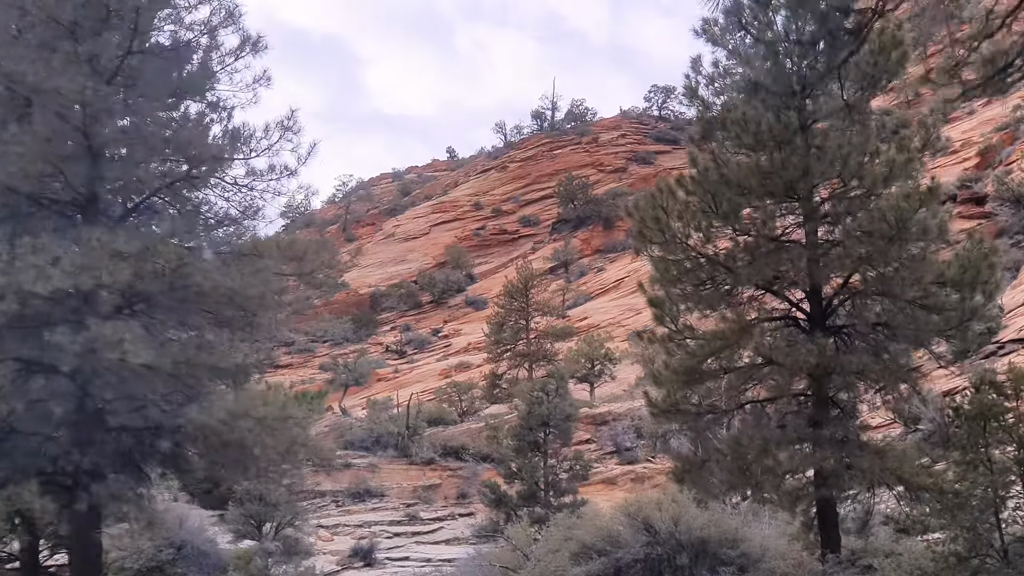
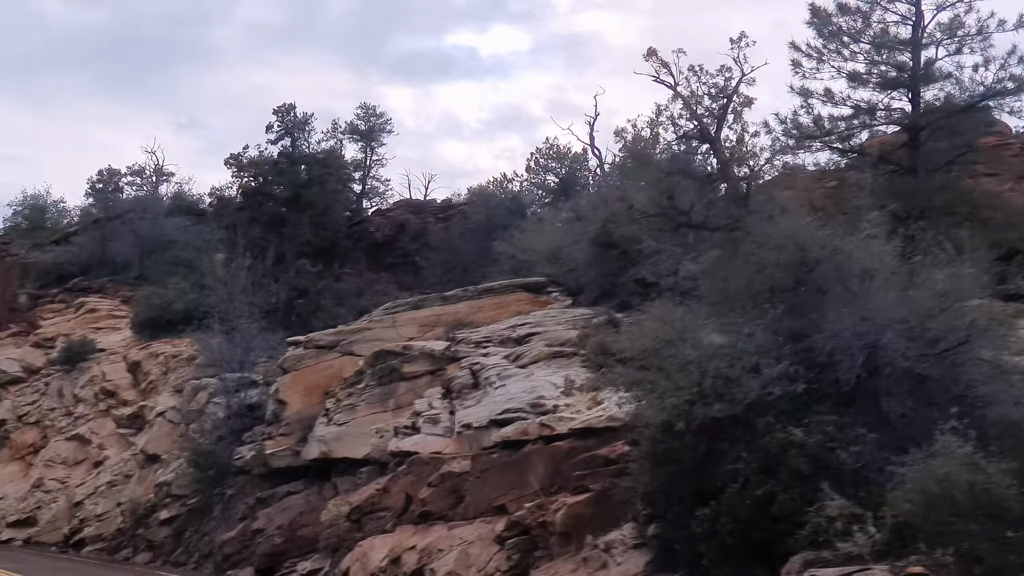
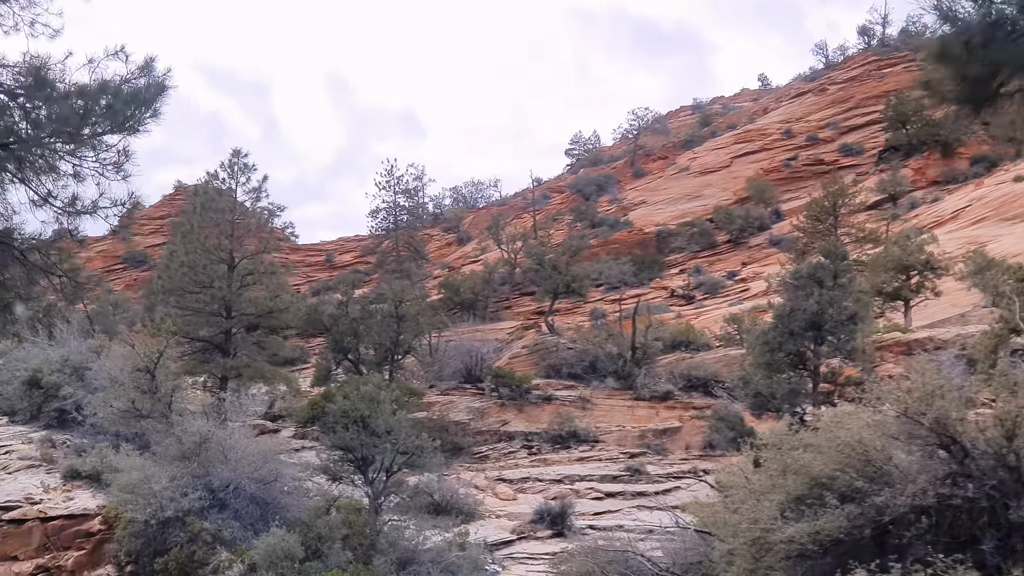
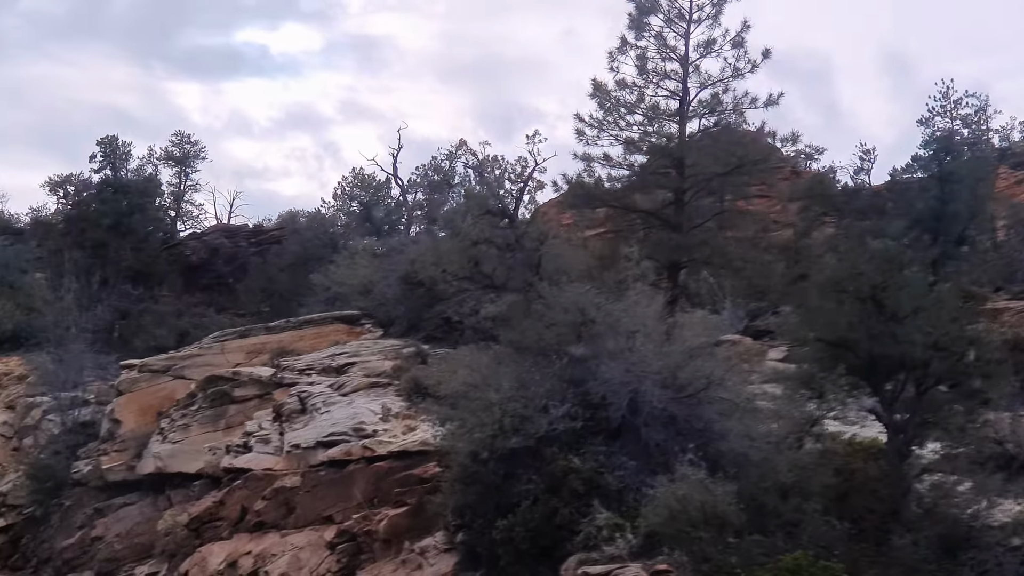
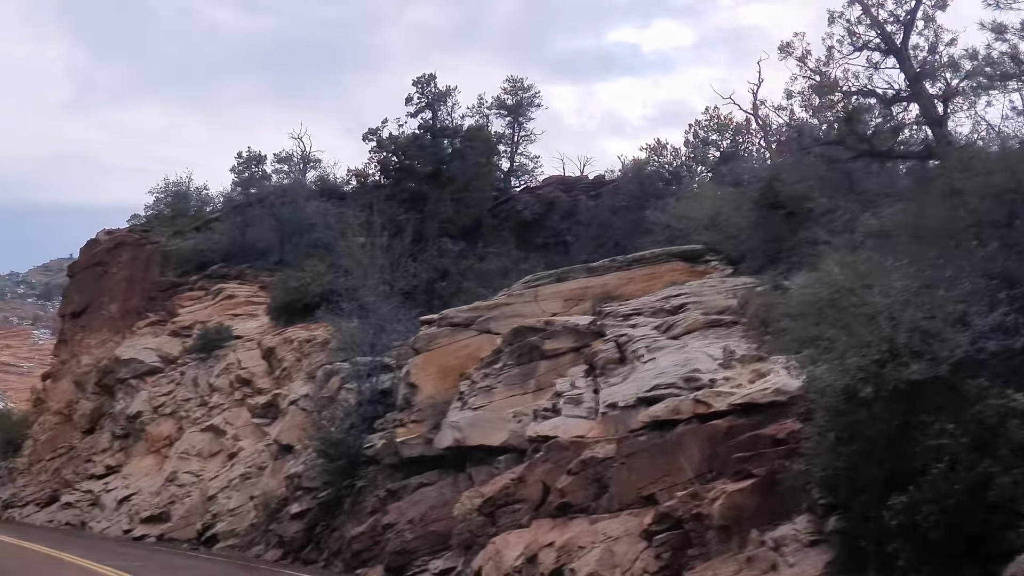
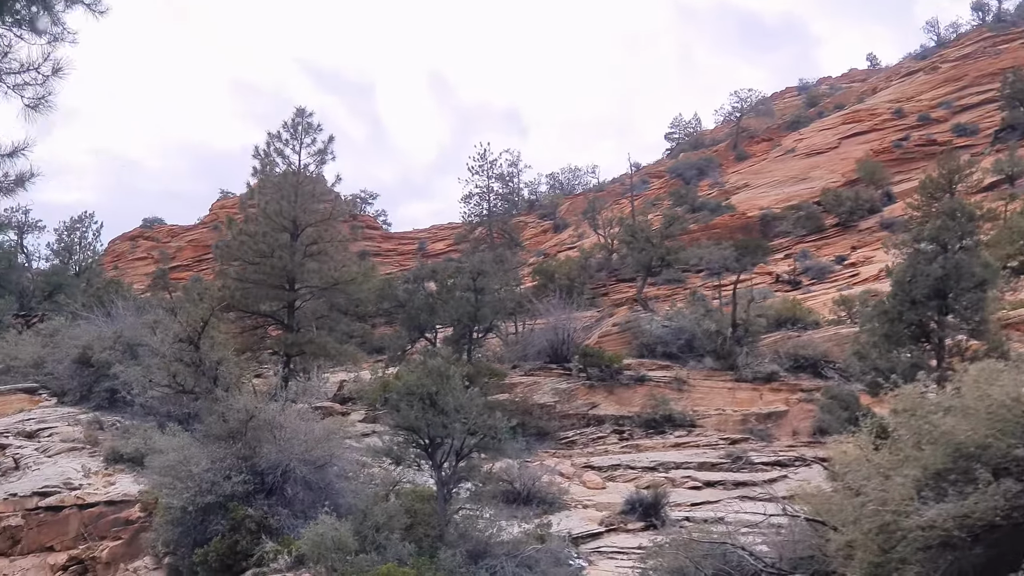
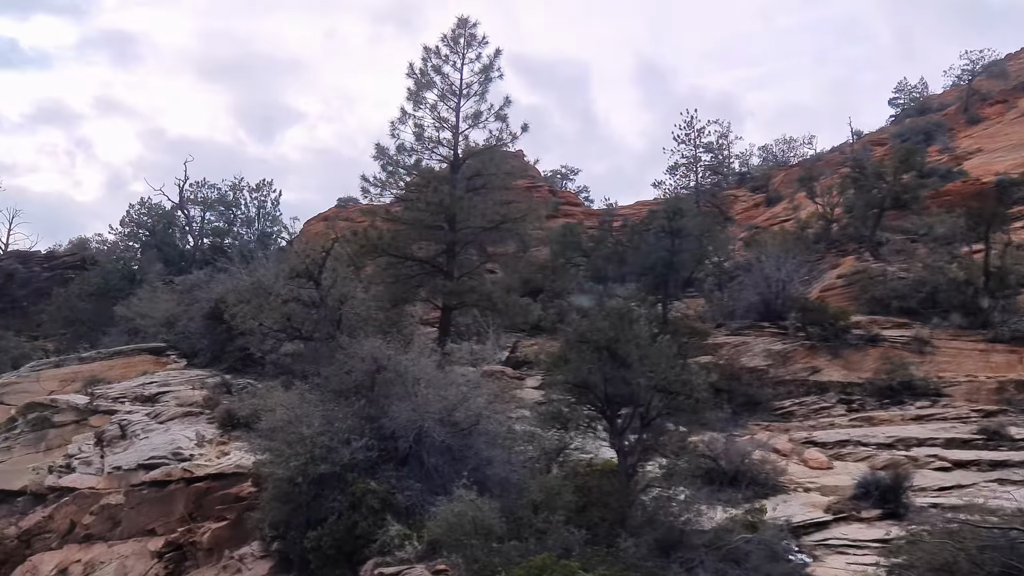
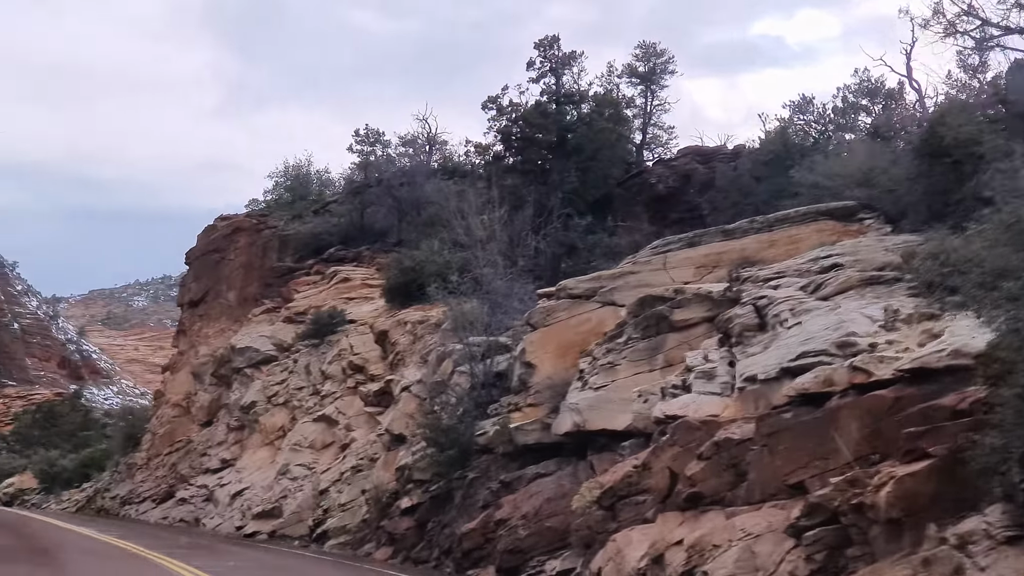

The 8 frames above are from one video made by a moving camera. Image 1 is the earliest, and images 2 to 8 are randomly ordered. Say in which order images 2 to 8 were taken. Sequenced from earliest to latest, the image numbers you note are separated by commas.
3, 6, 7, 4, 2, 5, 8
